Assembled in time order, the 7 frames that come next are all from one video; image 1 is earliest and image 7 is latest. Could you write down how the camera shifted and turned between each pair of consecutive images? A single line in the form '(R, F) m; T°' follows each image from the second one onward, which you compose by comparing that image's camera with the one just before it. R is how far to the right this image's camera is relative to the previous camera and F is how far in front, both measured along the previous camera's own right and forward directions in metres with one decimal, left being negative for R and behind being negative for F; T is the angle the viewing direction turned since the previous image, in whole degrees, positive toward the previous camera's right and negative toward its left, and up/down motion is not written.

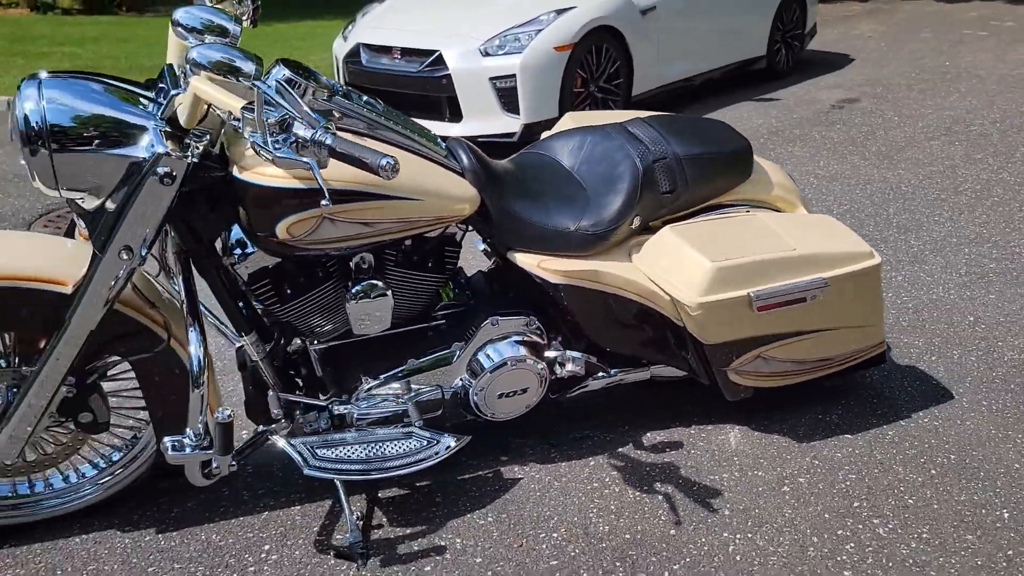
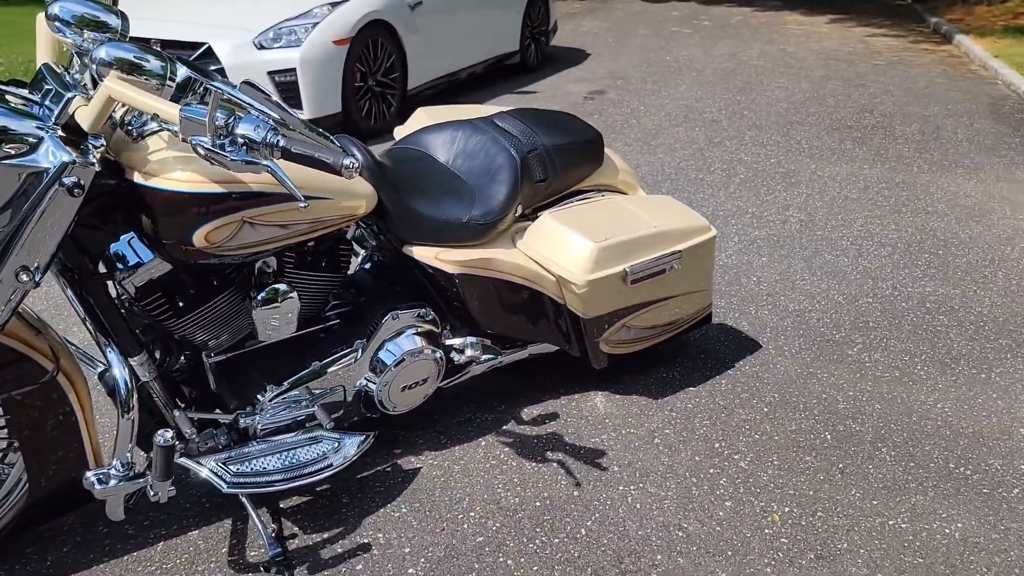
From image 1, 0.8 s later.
(-0.5, 0.0) m; +18°
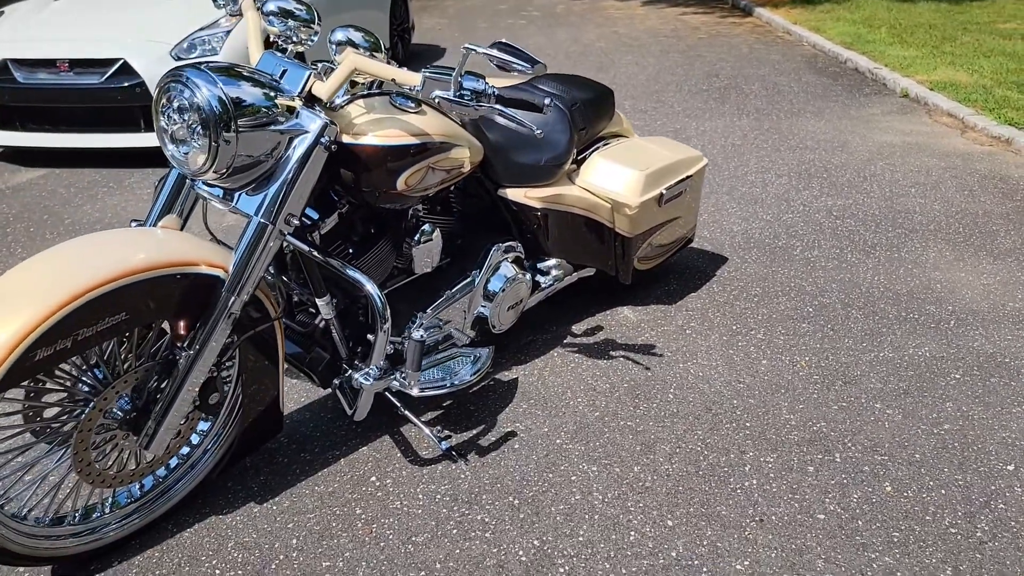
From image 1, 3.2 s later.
(-1.0, -0.5) m; +12°
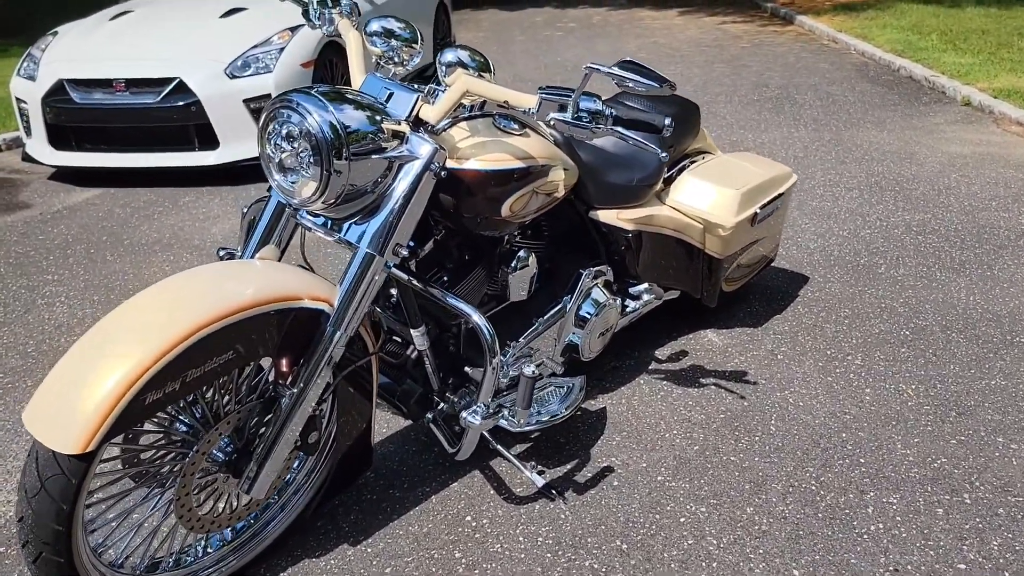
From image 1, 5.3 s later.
(-0.2, +0.1) m; -2°
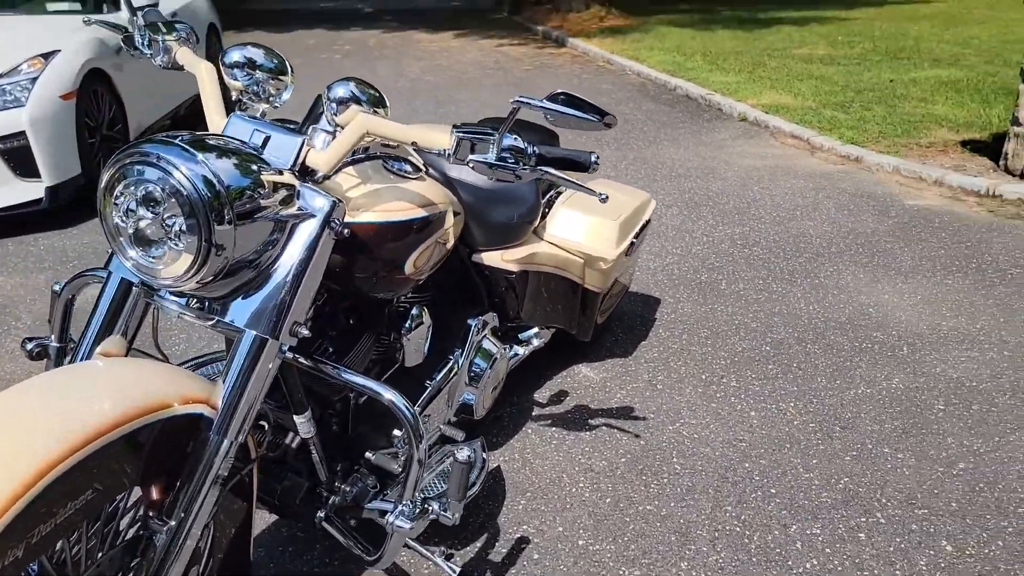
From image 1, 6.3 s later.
(-0.3, +0.4) m; +15°
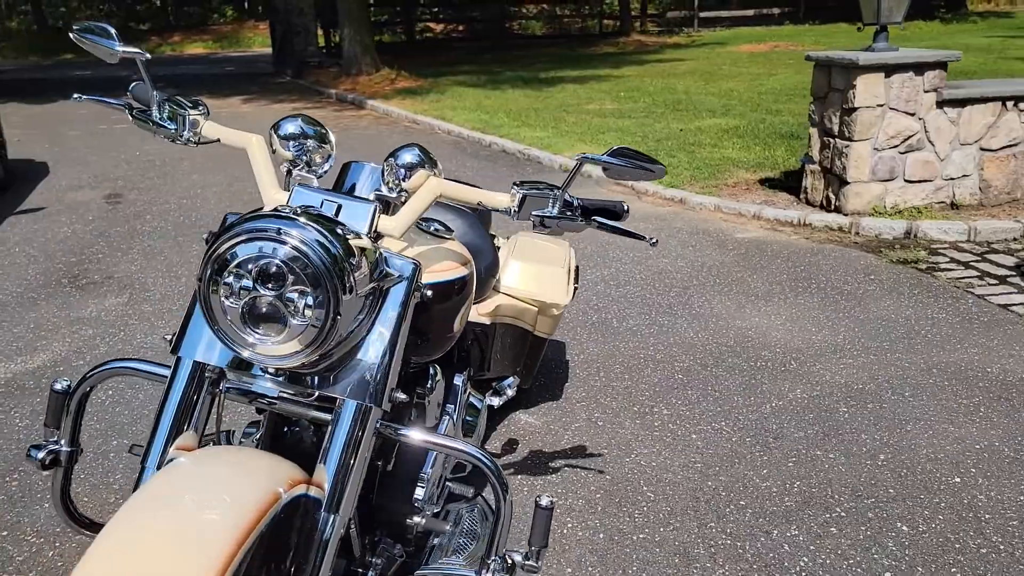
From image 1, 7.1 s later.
(-0.6, 0.0) m; +15°
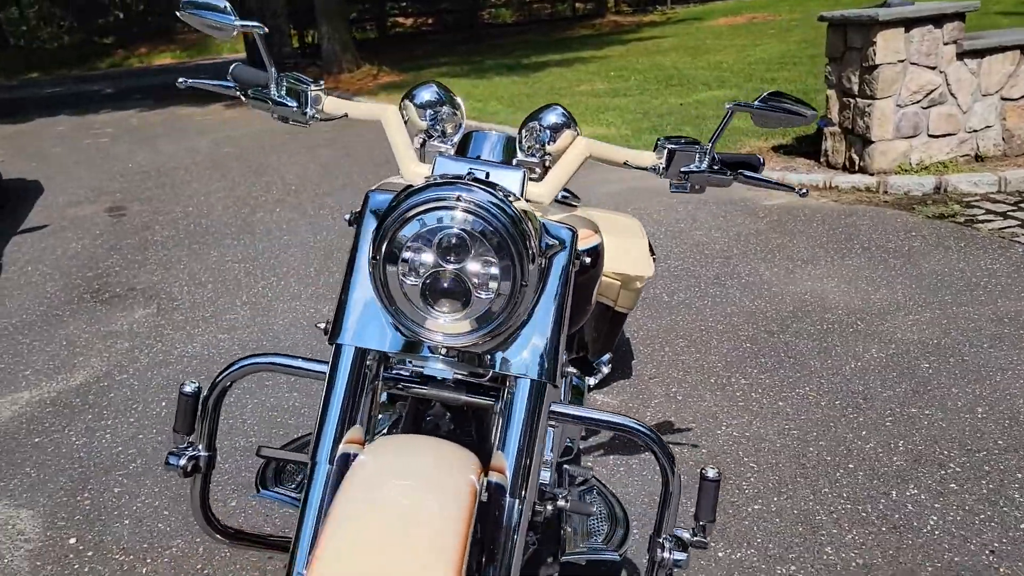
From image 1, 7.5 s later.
(-0.4, +0.1) m; +1°
